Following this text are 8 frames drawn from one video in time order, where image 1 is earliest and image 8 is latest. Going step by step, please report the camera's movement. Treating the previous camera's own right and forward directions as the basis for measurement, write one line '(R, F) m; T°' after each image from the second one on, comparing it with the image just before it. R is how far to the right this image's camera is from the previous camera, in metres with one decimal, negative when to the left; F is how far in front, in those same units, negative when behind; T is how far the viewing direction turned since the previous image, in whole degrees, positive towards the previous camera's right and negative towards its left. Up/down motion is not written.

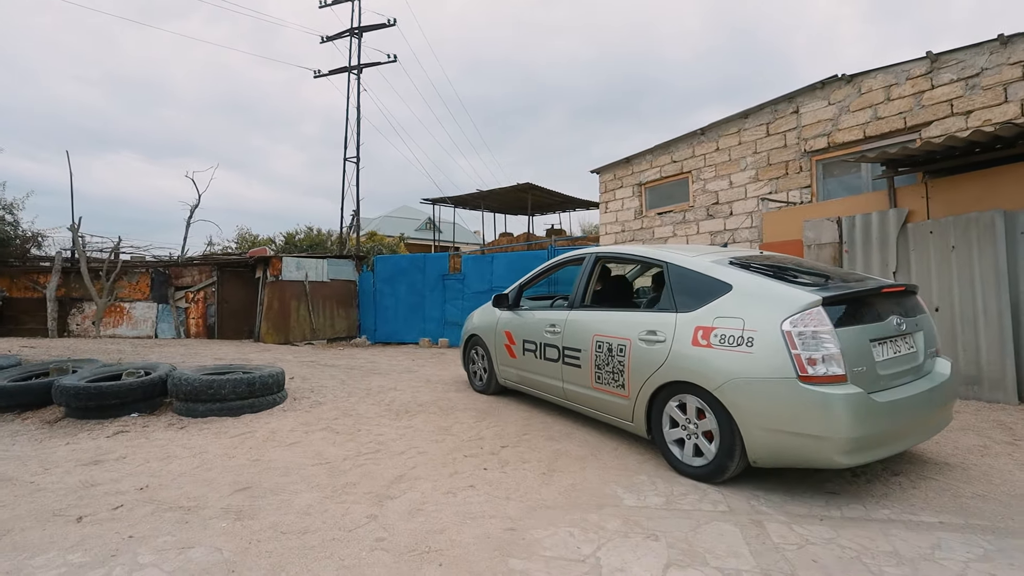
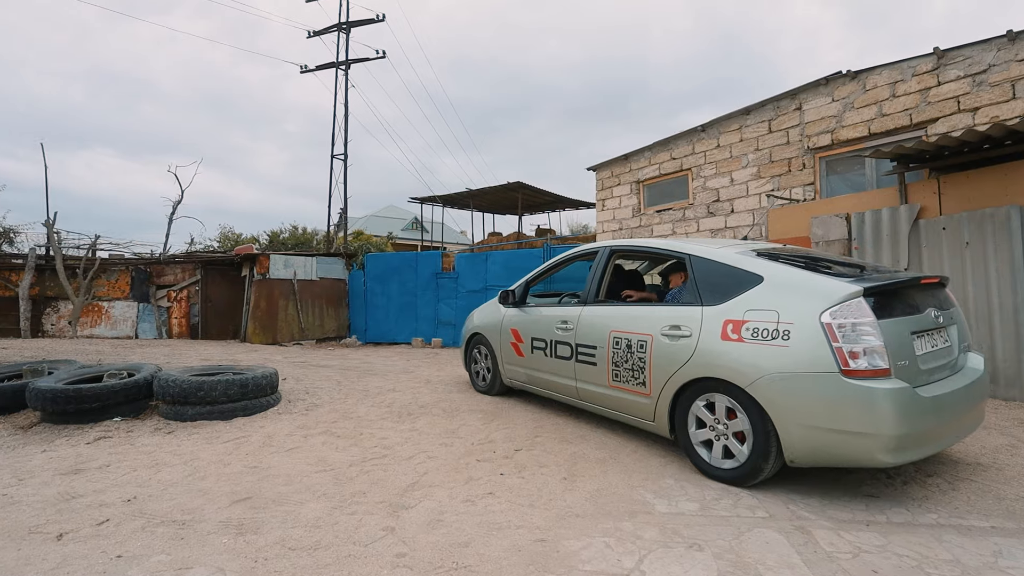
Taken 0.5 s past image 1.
(-0.2, +0.2) m; +2°
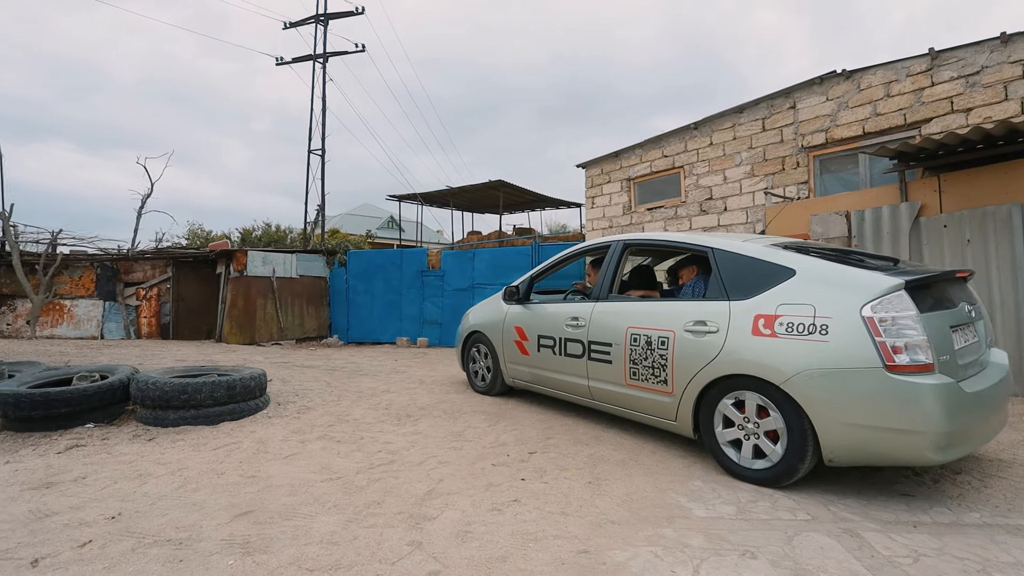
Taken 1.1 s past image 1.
(-0.3, +0.2) m; +3°
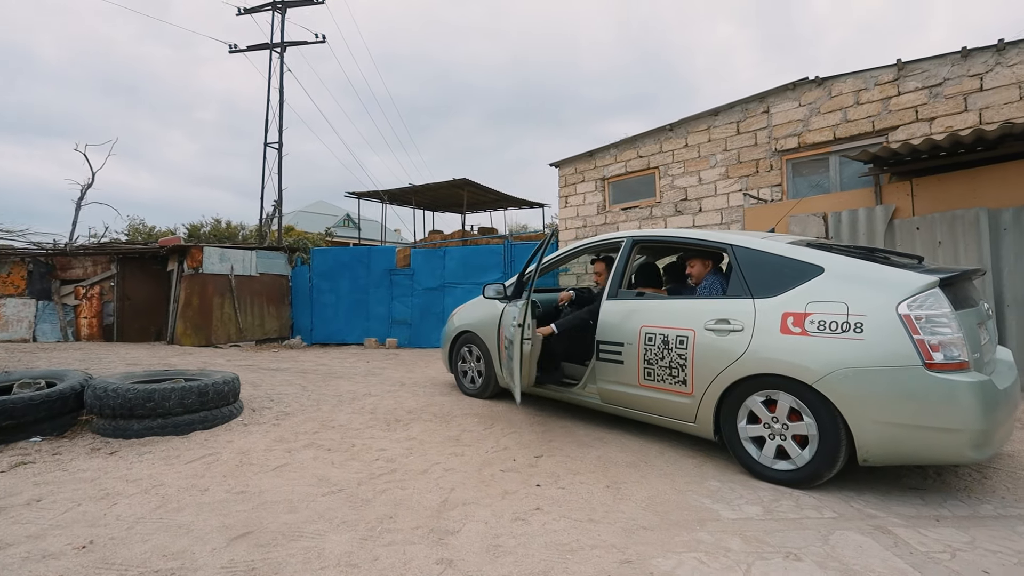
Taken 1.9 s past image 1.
(-0.4, +0.2) m; +5°
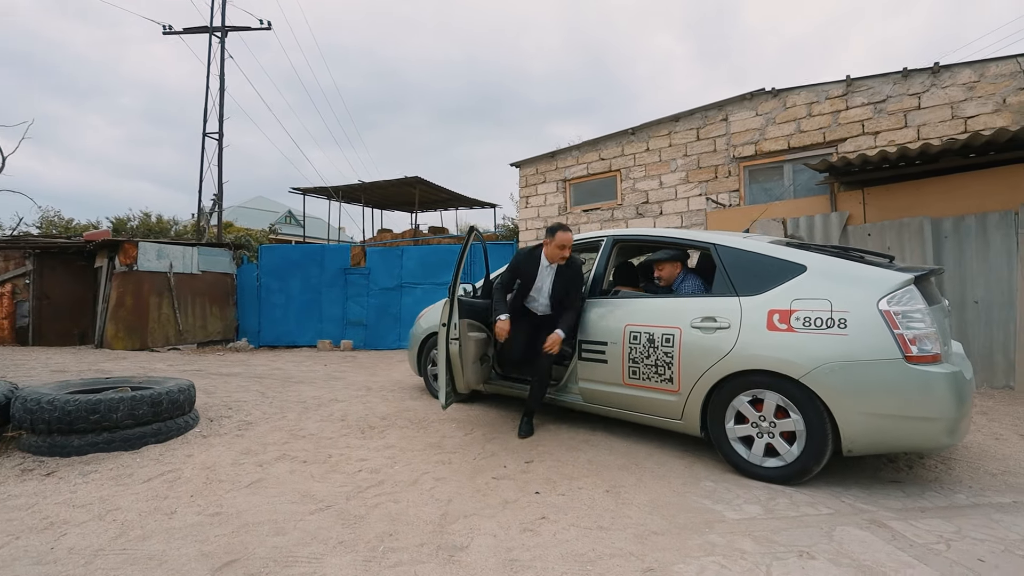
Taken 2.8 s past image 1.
(-0.3, +0.1) m; +6°
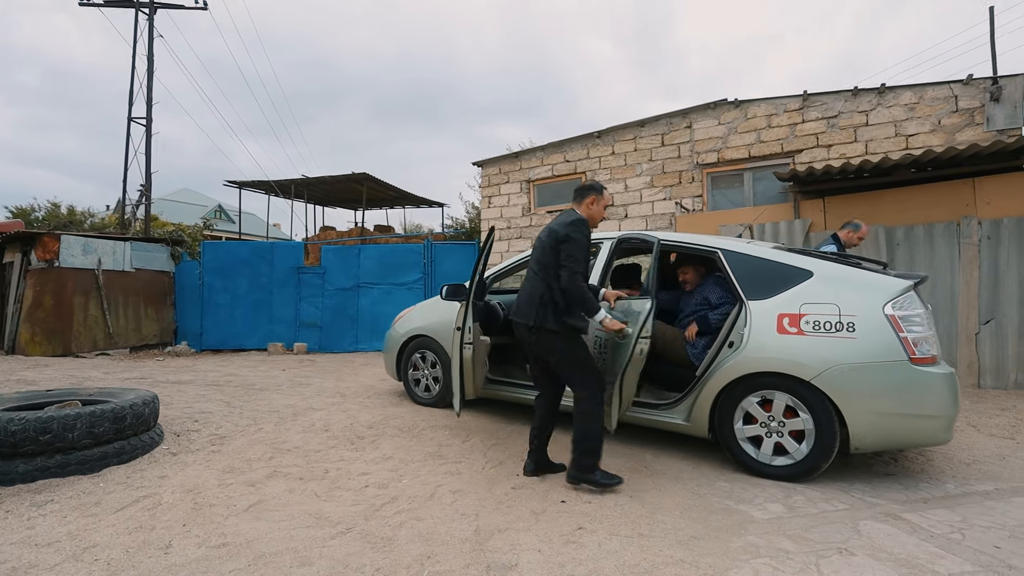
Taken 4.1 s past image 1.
(-0.5, +0.2) m; +7°
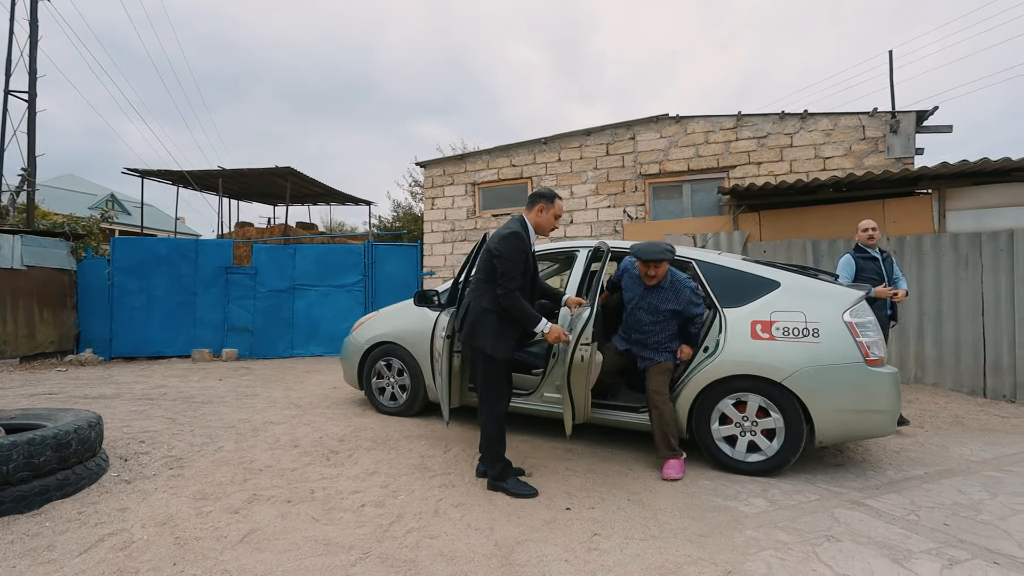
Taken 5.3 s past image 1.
(-0.5, 0.0) m; +9°
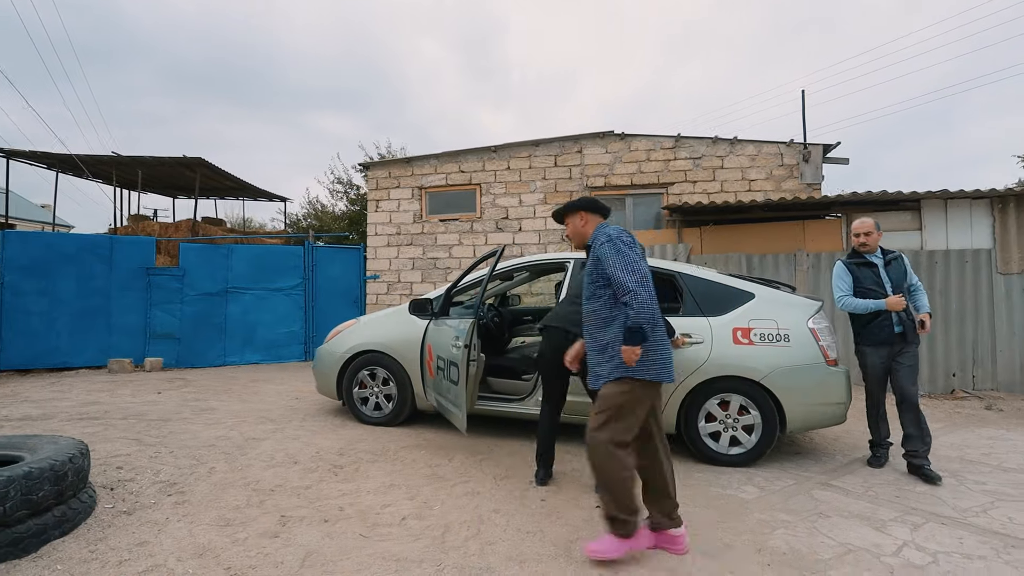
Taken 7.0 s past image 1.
(-0.8, -0.1) m; +11°
